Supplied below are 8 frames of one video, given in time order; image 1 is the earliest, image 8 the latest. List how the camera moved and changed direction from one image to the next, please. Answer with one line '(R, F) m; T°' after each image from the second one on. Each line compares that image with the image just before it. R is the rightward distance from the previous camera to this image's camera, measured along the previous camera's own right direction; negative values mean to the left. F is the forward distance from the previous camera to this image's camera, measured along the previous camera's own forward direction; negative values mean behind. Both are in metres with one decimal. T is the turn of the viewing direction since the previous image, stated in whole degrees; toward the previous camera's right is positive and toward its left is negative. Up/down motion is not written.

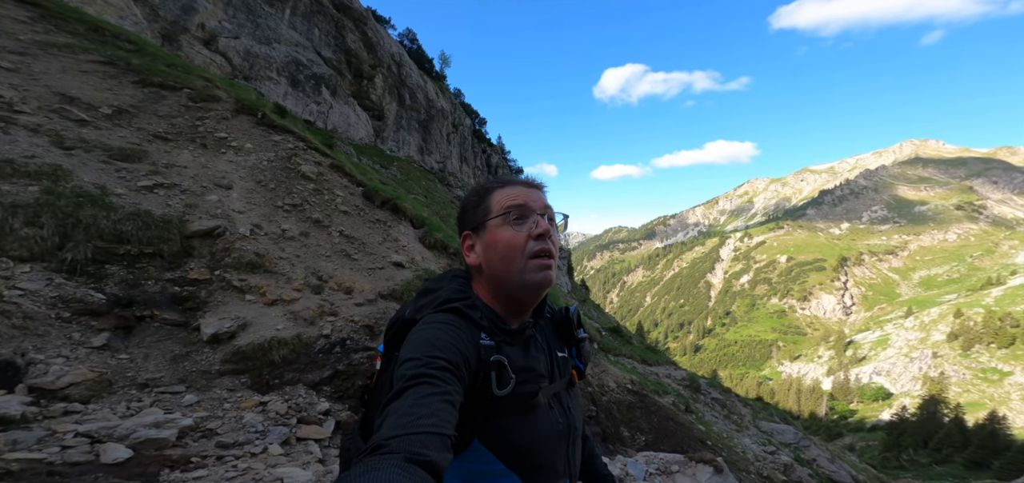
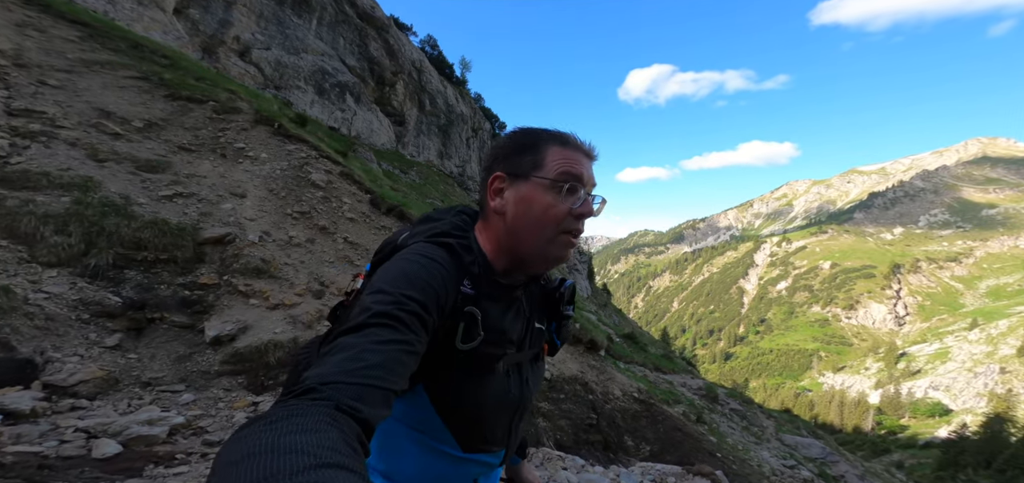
(+0.8, -0.2) m; -4°
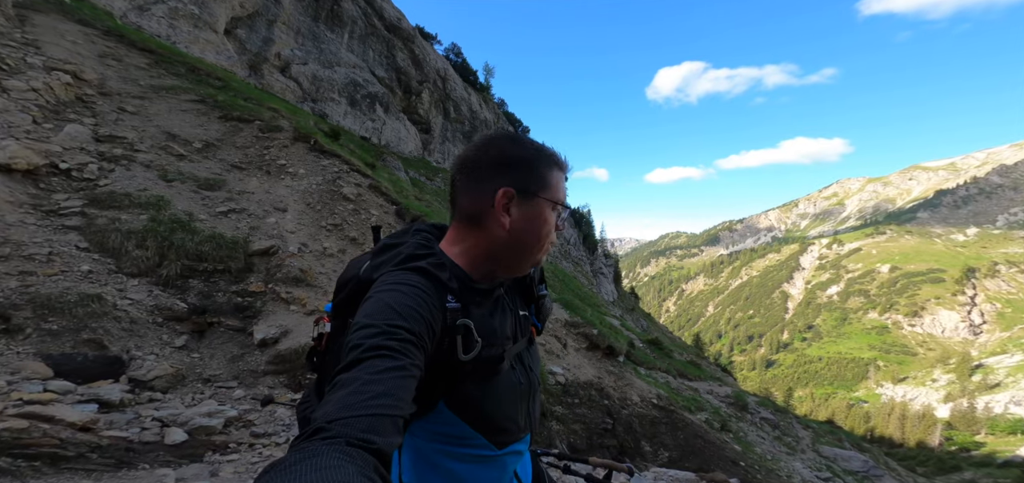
(+0.4, -0.6) m; -4°
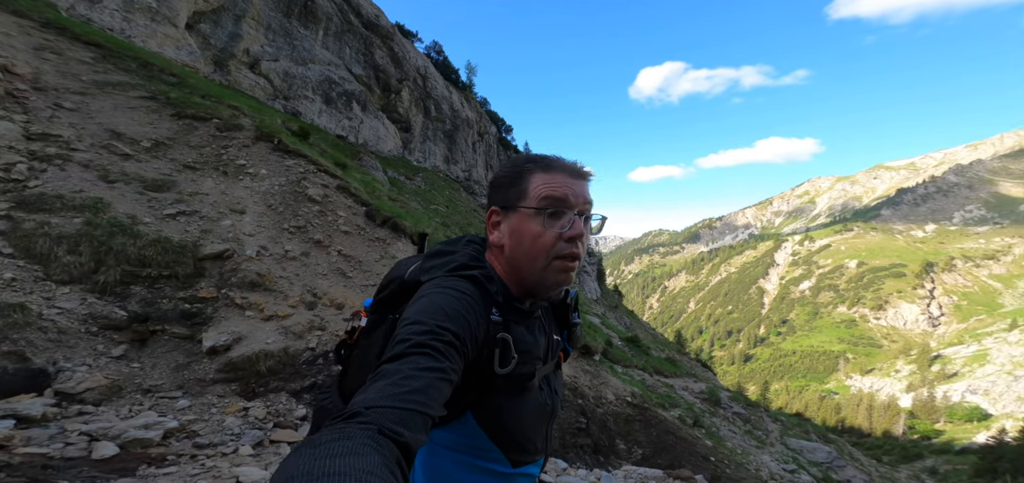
(+0.3, +0.1) m; +3°
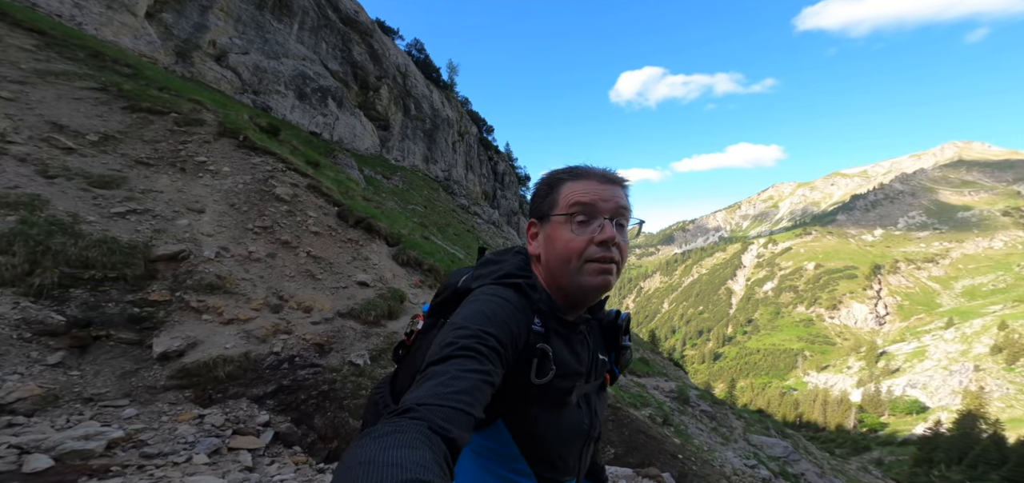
(0.0, 0.0) m; +4°
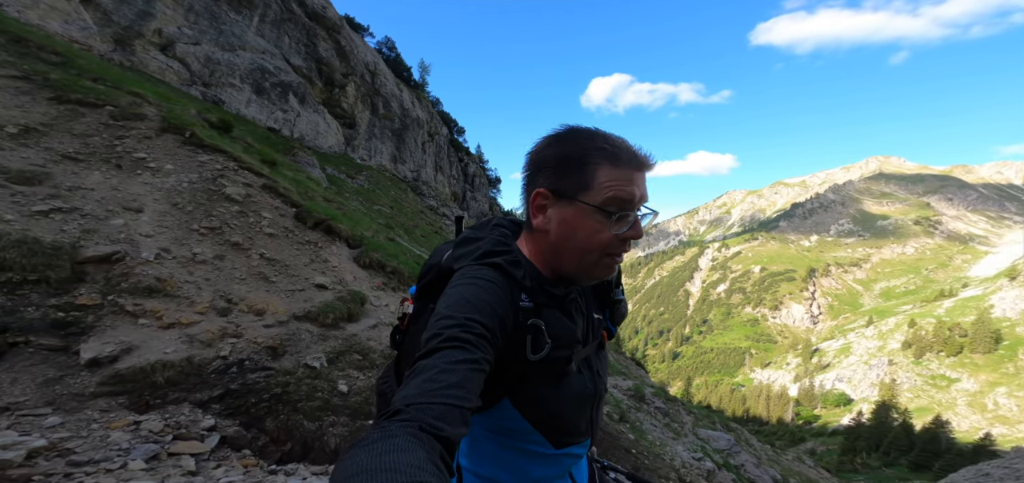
(0.0, -0.4) m; +5°
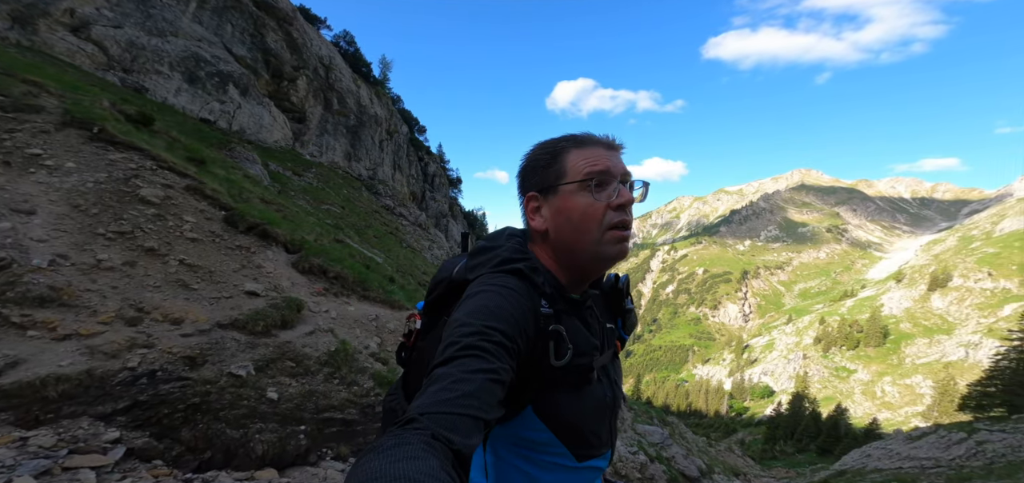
(+0.4, -0.3) m; +6°
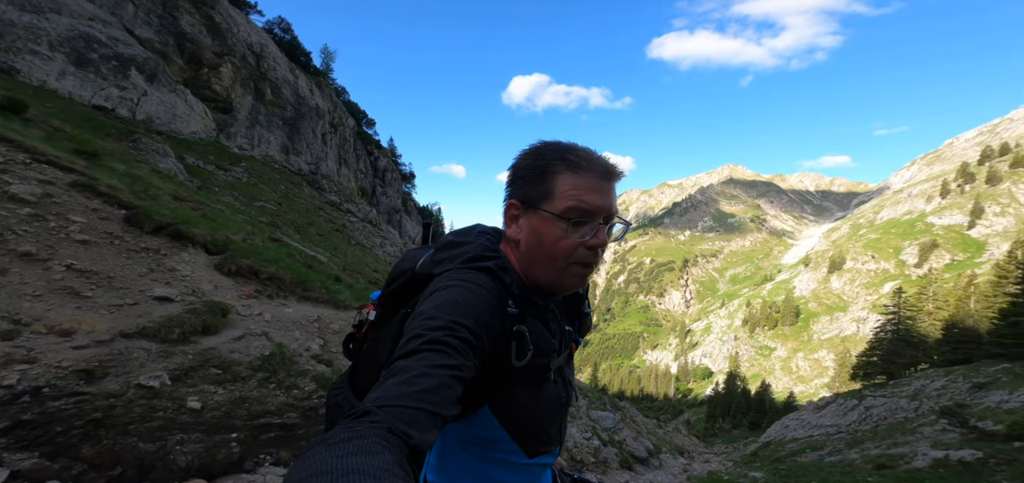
(+0.2, -0.5) m; +6°
